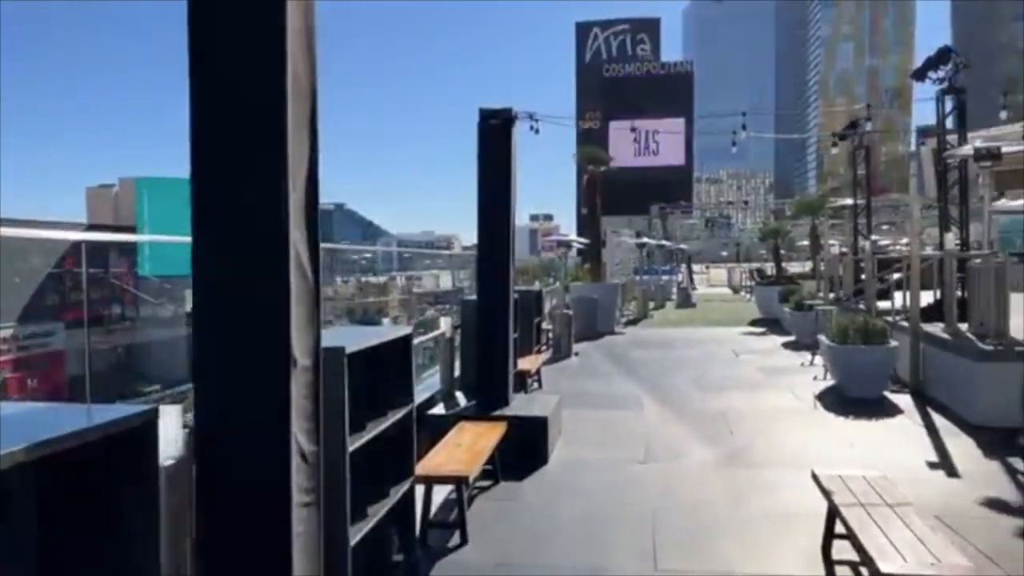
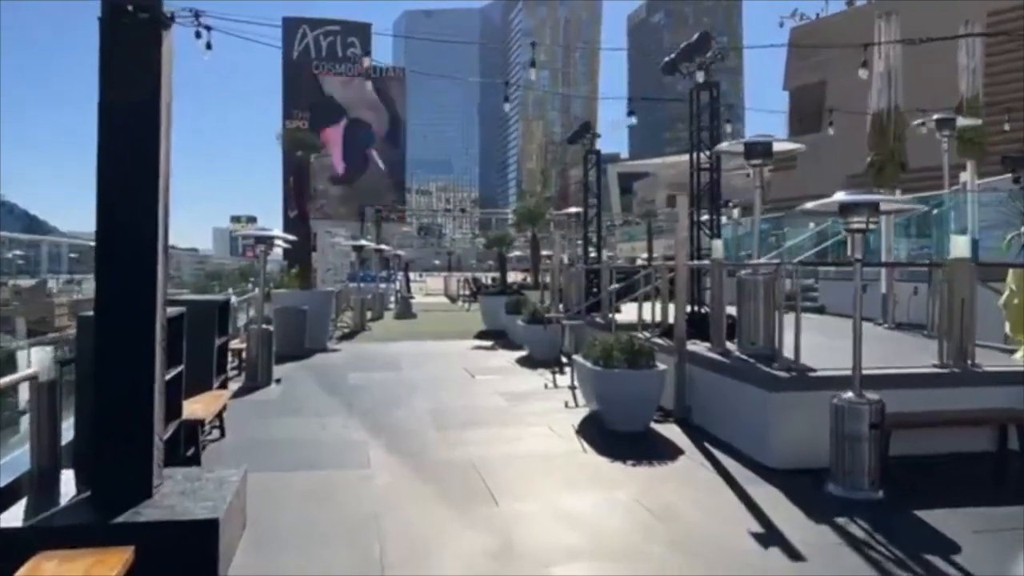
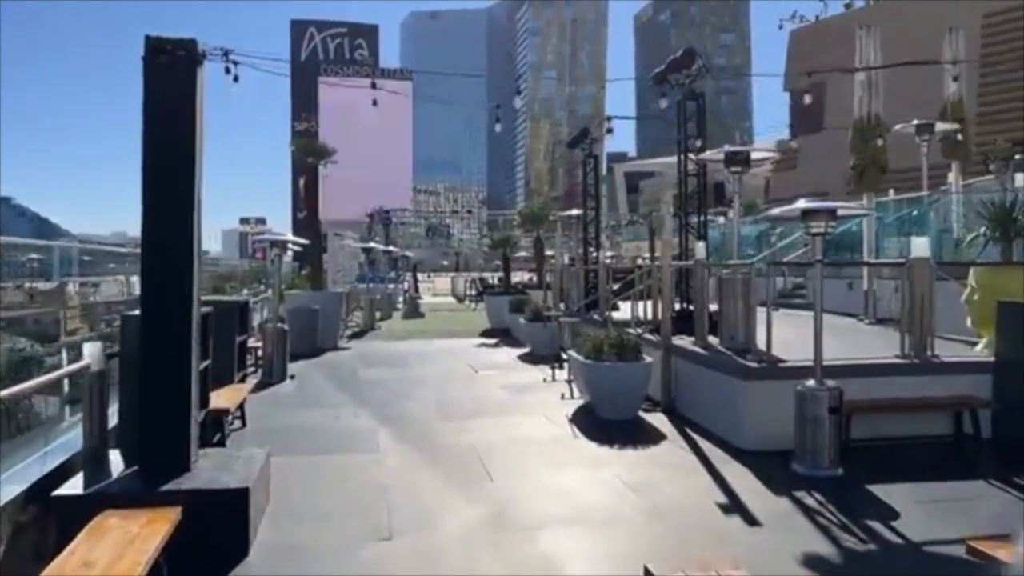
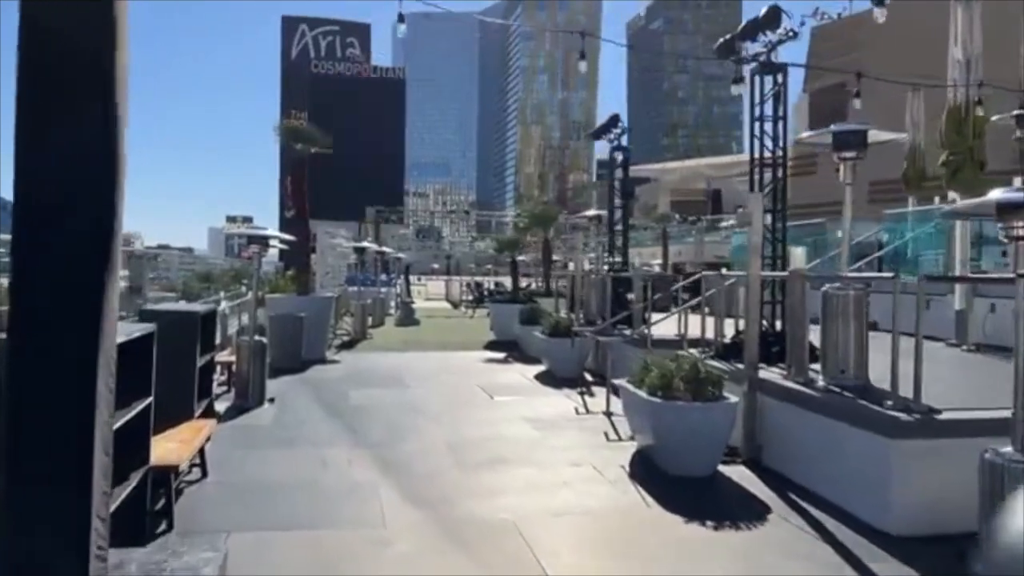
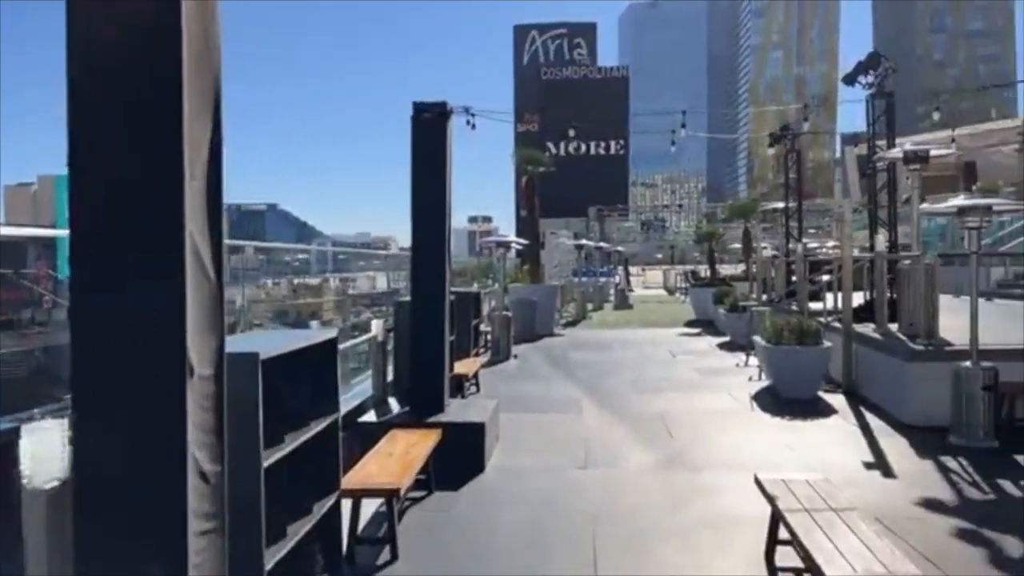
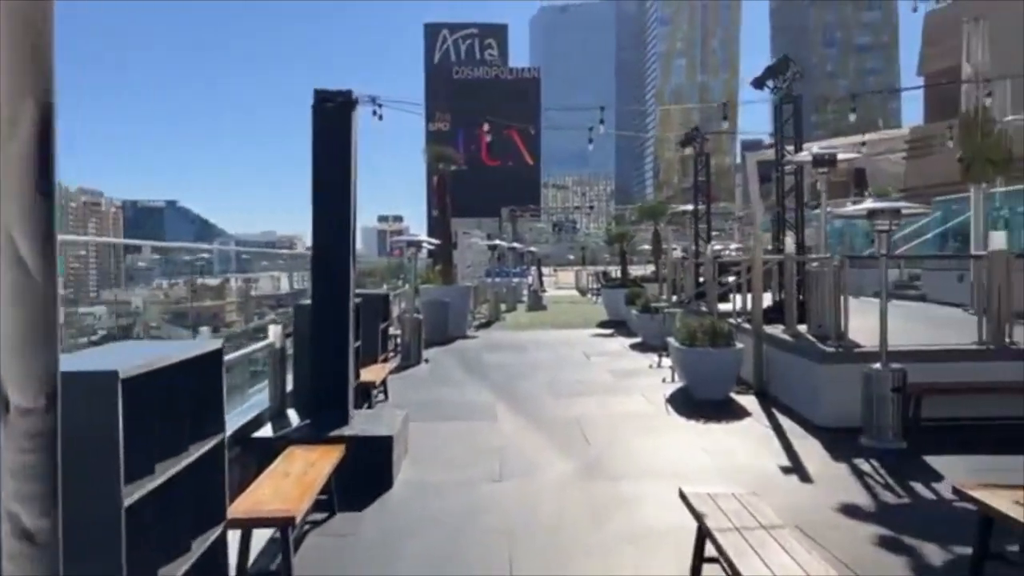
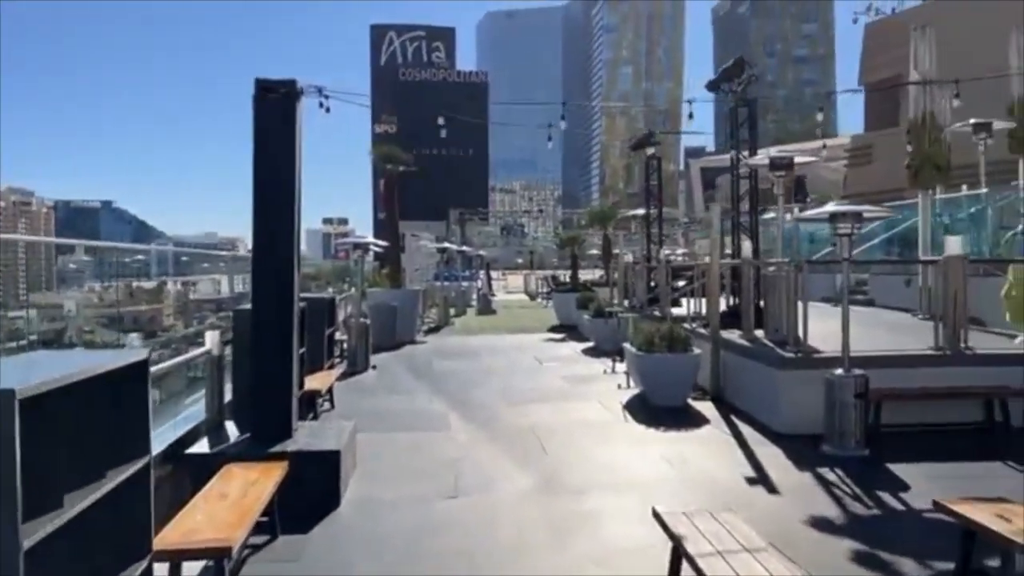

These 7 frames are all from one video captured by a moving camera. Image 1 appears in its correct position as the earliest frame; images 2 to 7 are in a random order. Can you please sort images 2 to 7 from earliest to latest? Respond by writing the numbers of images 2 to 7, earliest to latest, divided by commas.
5, 6, 7, 3, 2, 4
